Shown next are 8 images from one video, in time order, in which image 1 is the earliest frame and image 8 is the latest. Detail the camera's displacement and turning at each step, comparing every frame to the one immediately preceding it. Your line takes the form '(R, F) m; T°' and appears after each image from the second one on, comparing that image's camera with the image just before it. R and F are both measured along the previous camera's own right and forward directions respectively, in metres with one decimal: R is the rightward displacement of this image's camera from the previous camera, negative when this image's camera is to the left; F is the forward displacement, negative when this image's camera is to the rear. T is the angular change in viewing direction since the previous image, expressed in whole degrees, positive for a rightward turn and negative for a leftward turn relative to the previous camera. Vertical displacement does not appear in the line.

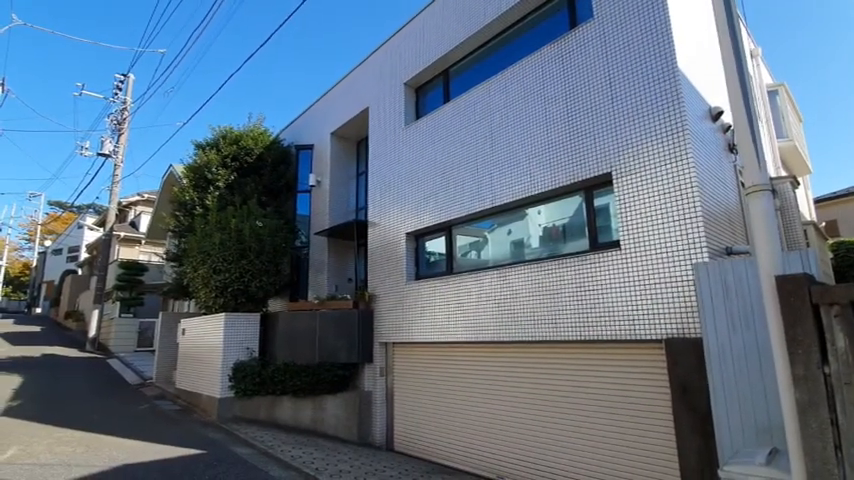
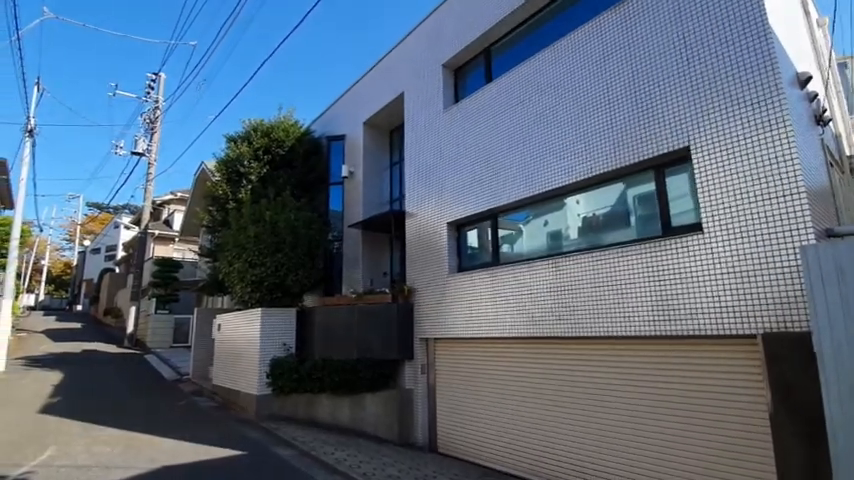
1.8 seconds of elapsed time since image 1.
(-0.4, +0.5) m; -3°
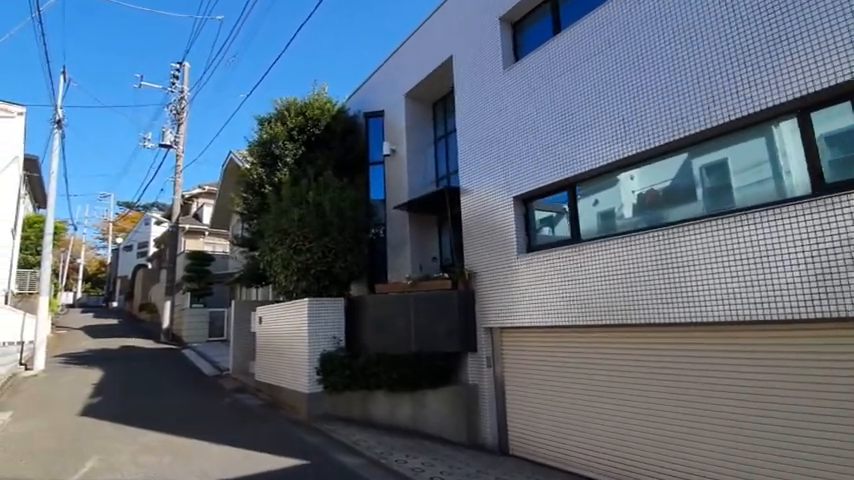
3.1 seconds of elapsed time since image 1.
(-0.7, +0.9) m; -3°
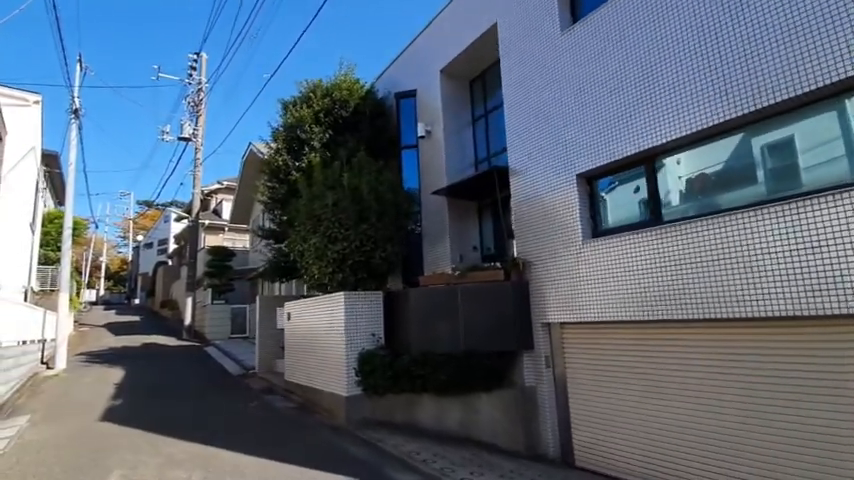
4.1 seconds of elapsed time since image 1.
(-0.6, +0.8) m; -2°
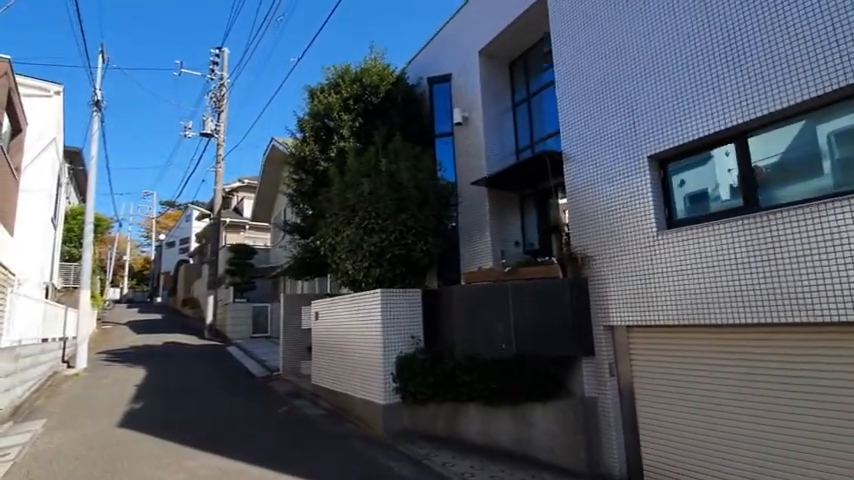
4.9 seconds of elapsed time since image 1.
(-0.4, +0.7) m; -2°
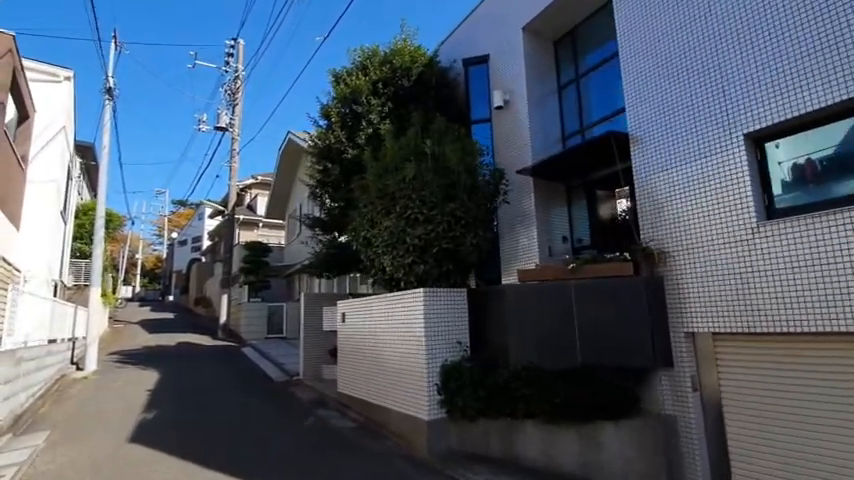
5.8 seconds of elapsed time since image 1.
(-0.5, +0.8) m; -1°
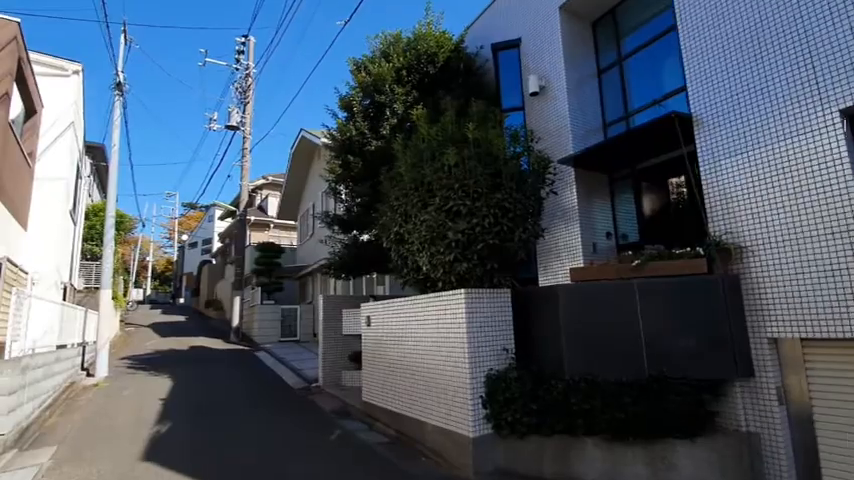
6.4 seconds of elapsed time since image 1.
(-0.4, +0.6) m; -1°
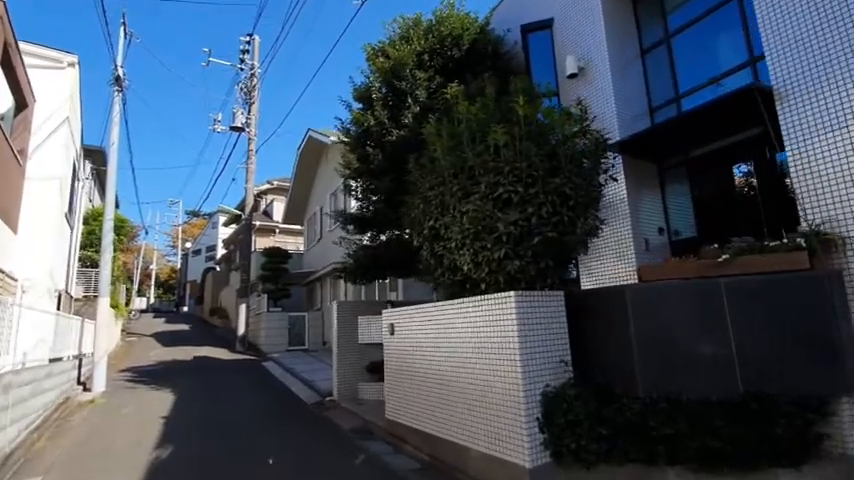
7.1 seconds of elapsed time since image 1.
(-0.4, +0.7) m; 0°
